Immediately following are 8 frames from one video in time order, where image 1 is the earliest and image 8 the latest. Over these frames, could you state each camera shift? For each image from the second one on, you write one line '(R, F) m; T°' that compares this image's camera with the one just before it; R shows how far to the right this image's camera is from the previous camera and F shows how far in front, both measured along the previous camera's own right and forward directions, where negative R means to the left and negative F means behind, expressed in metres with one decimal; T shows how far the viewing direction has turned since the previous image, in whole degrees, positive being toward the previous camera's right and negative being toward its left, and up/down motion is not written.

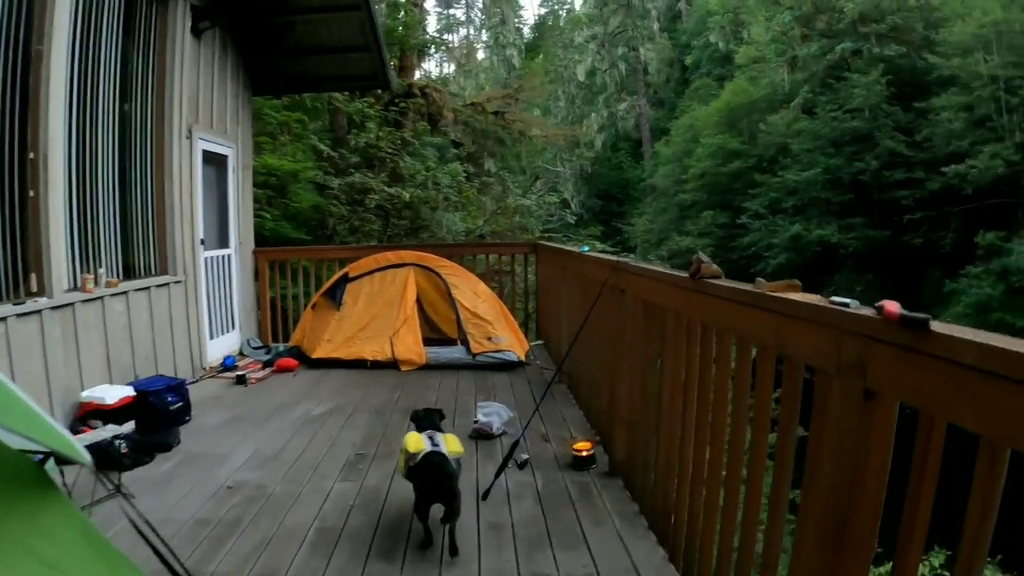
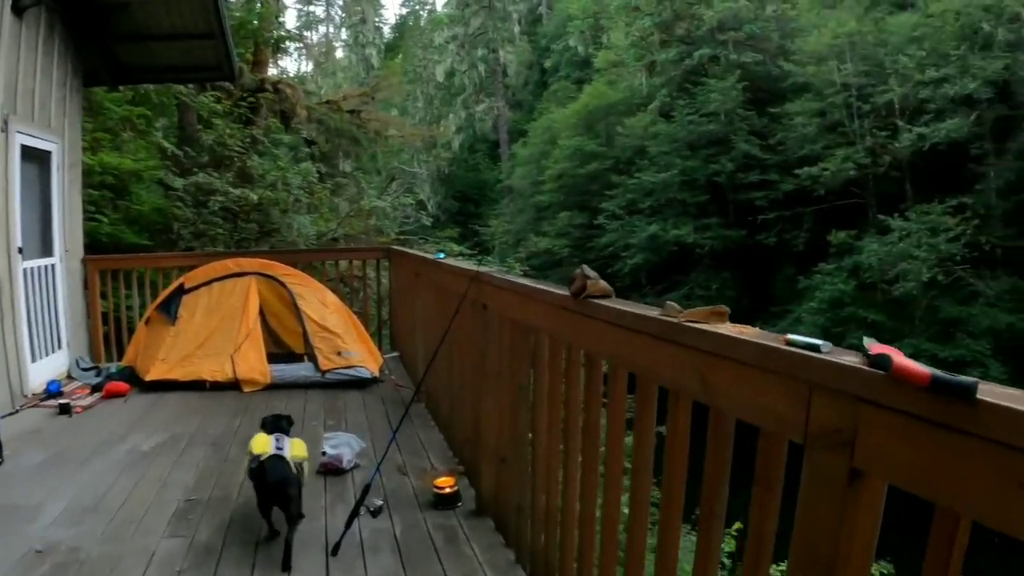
(+0.1, +1.1) m; +9°
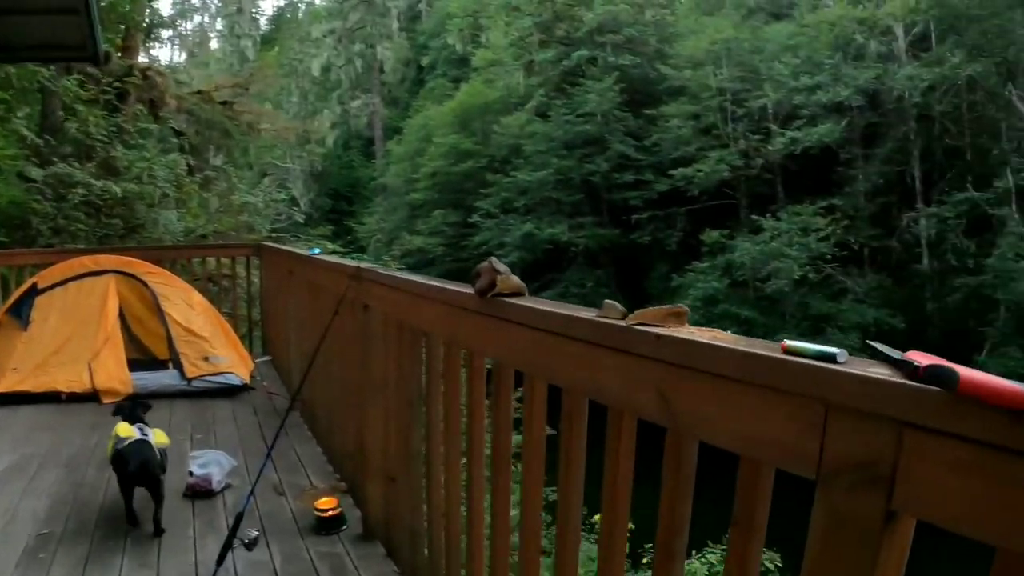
(-0.1, +0.4) m; +8°
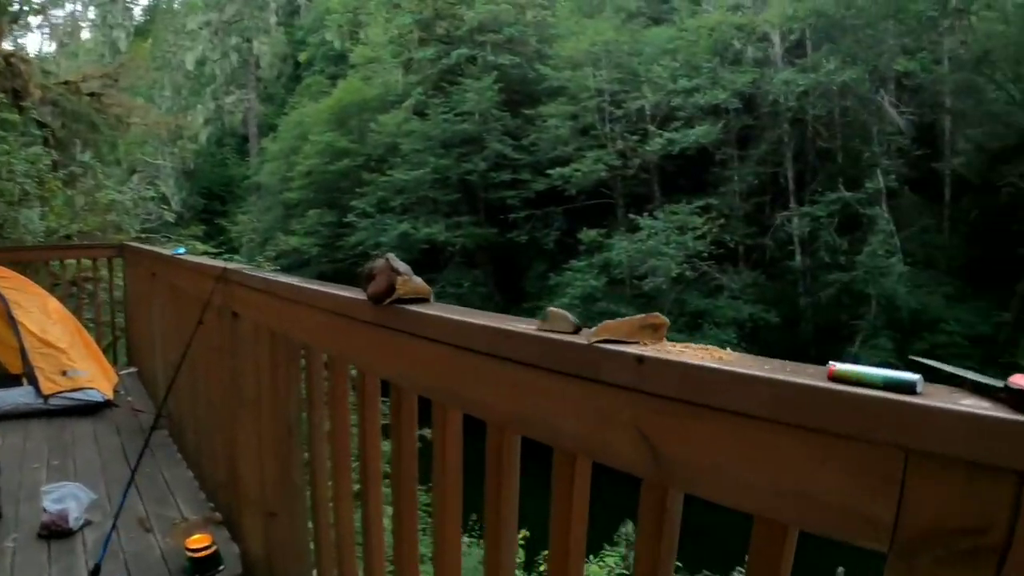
(-0.2, +0.2) m; +8°
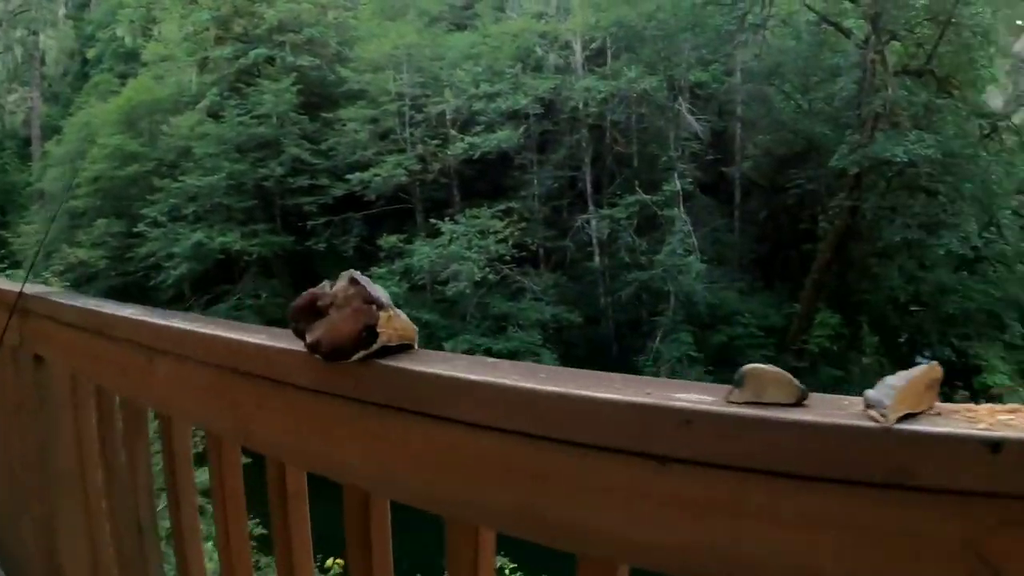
(-0.2, +0.2) m; +14°
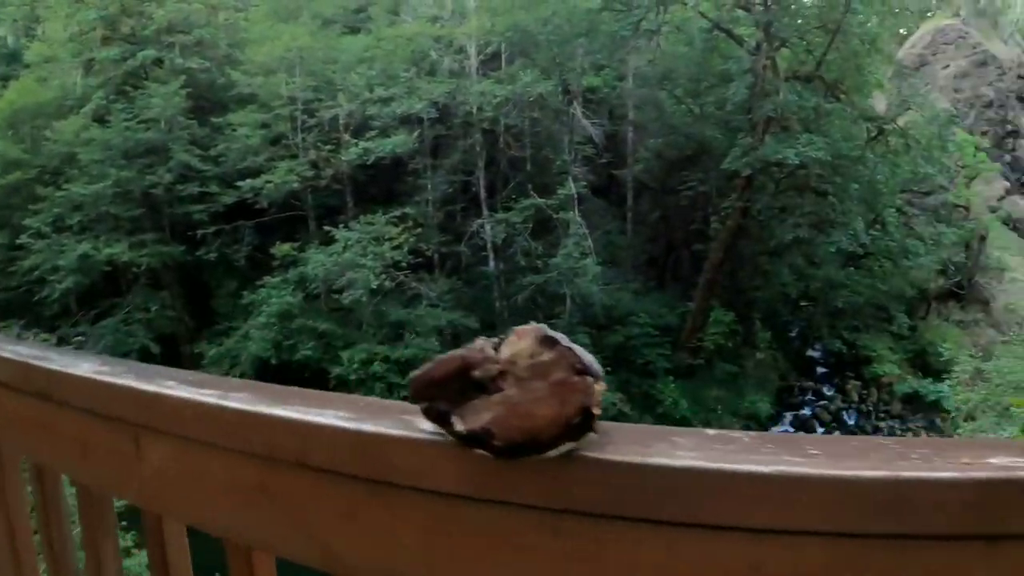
(-0.1, +0.1) m; +7°
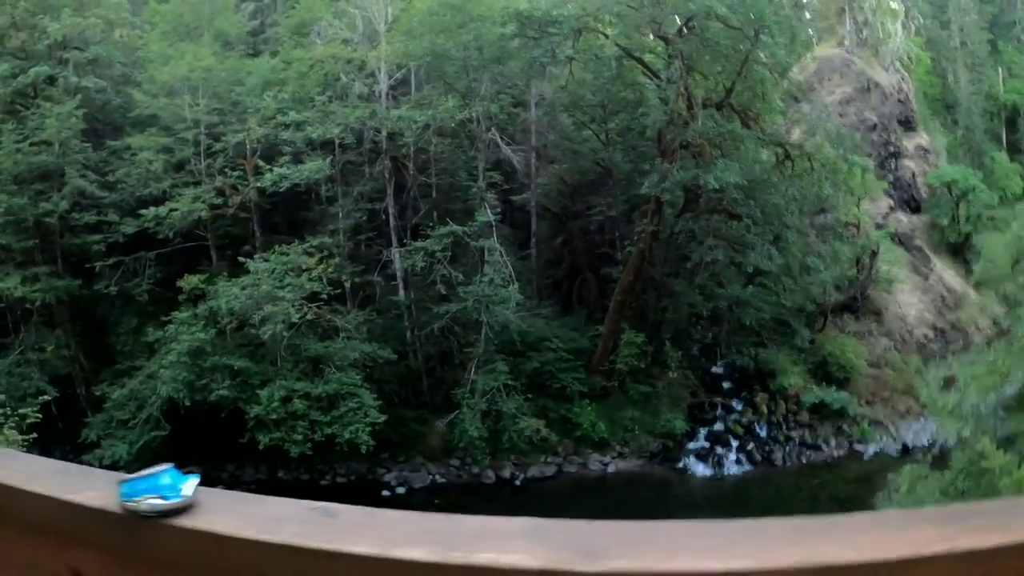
(-0.3, 0.0) m; +8°
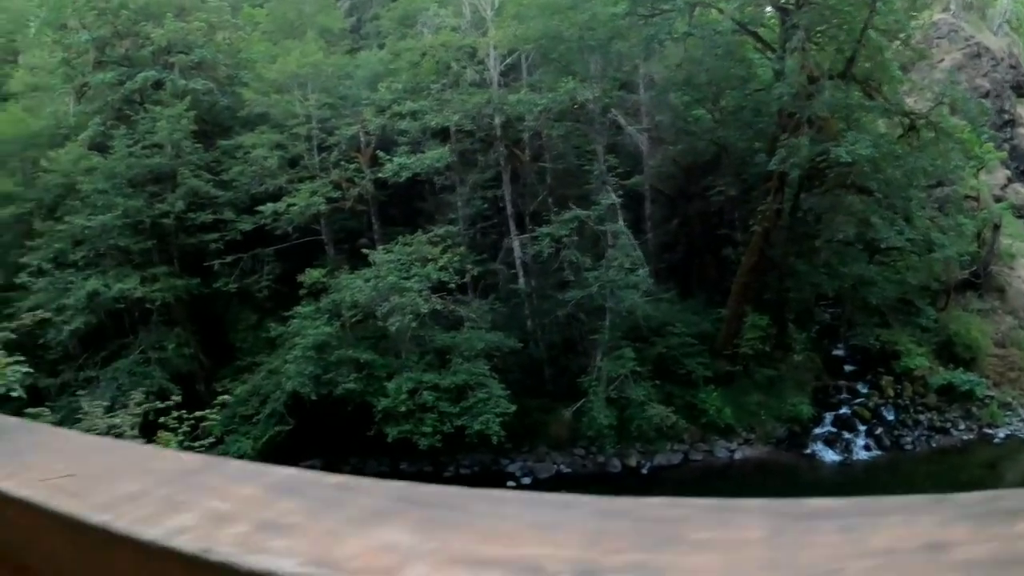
(-0.4, +0.1) m; -4°
